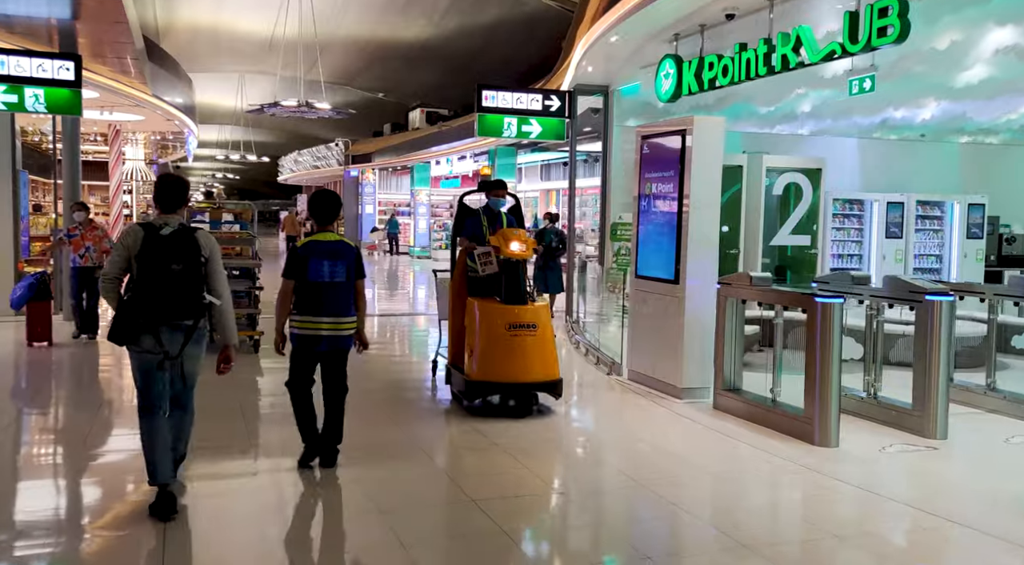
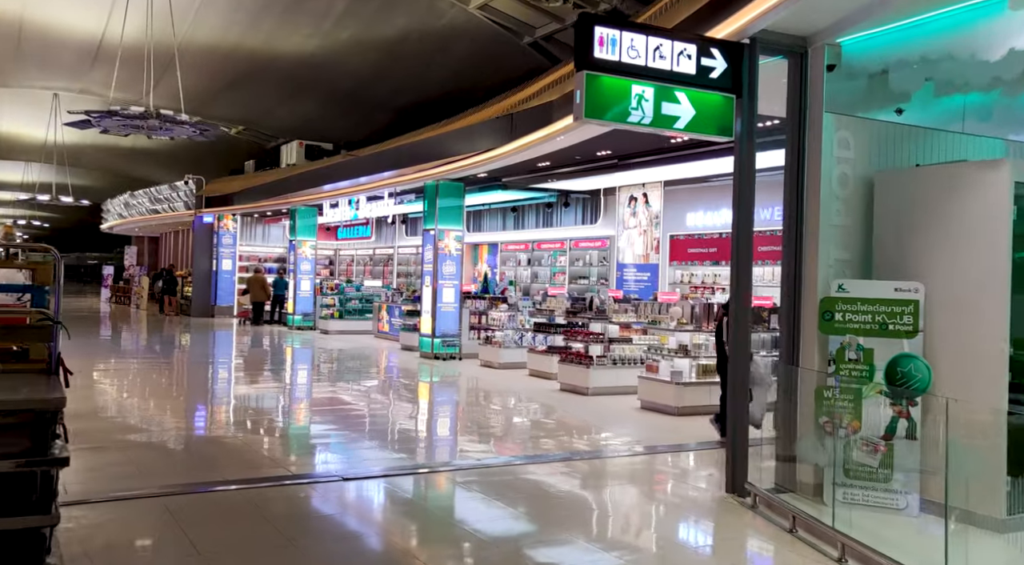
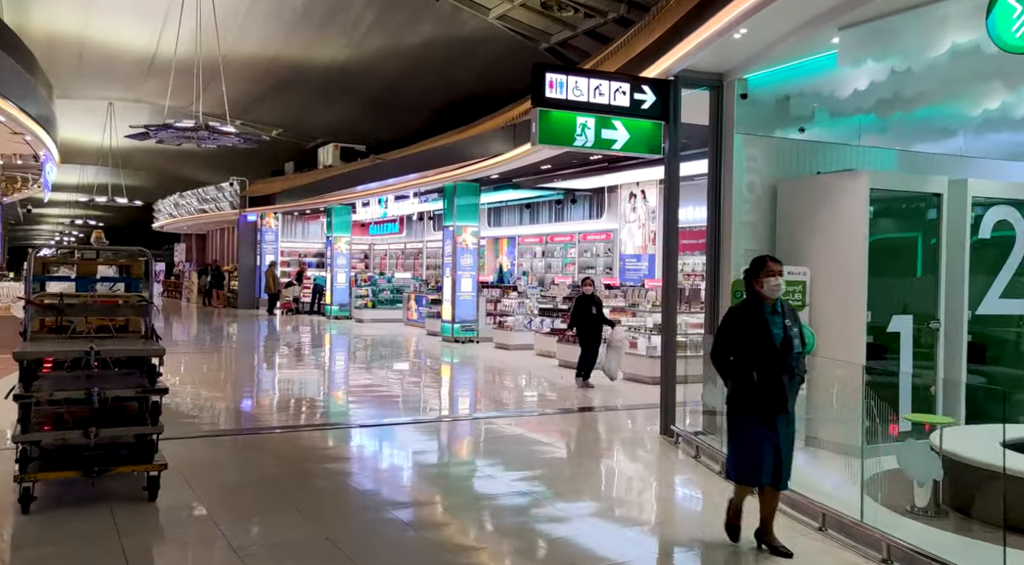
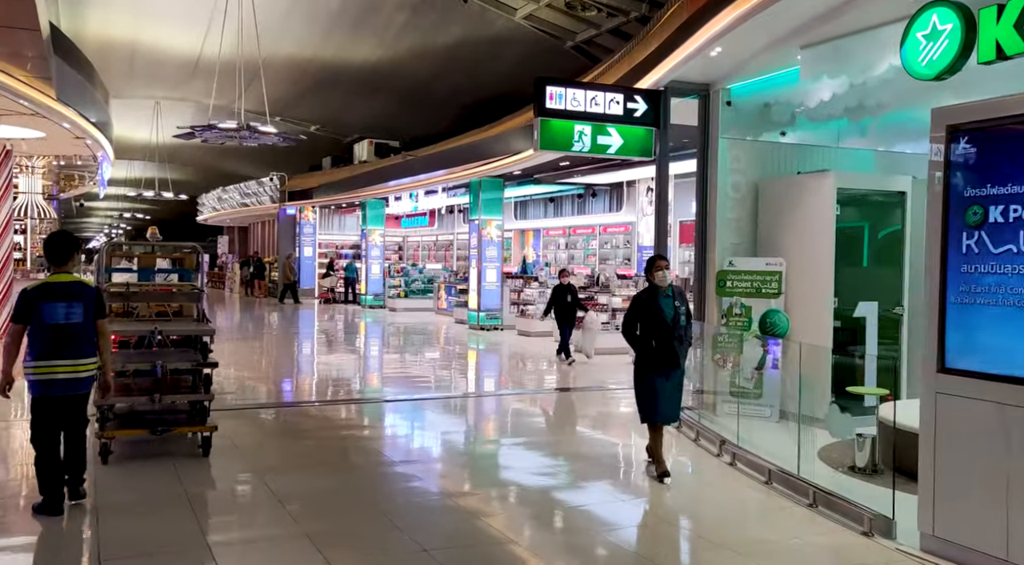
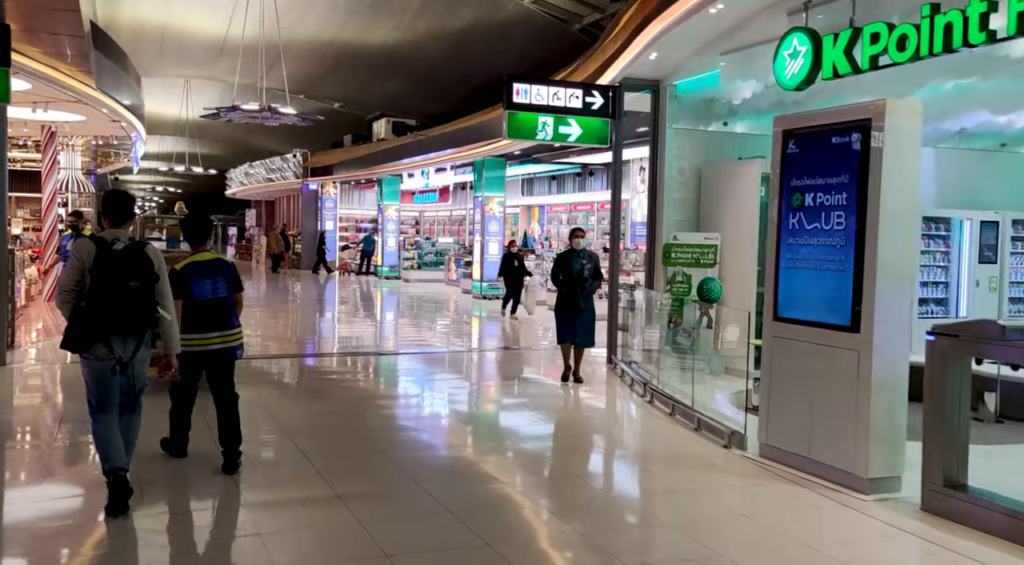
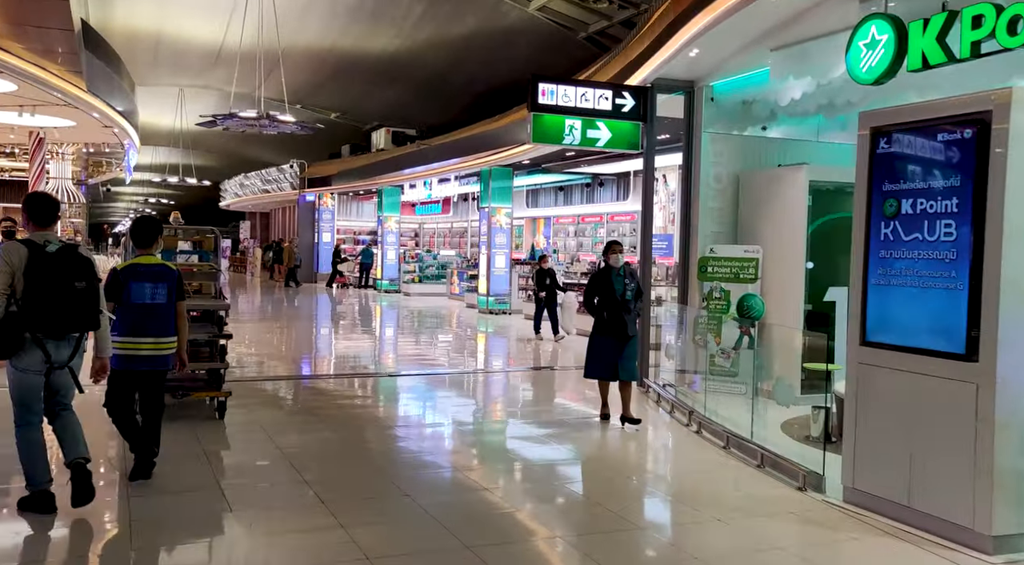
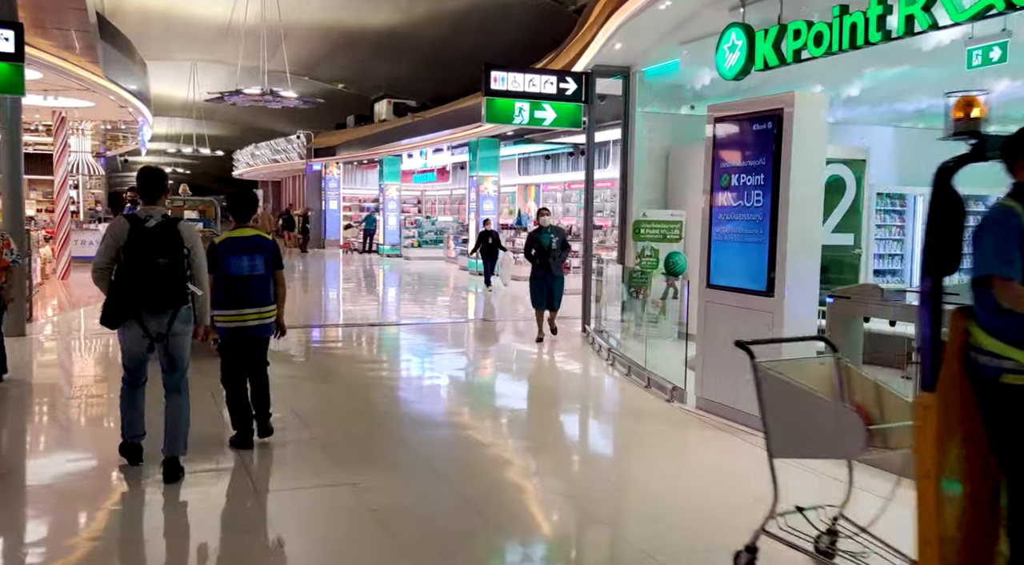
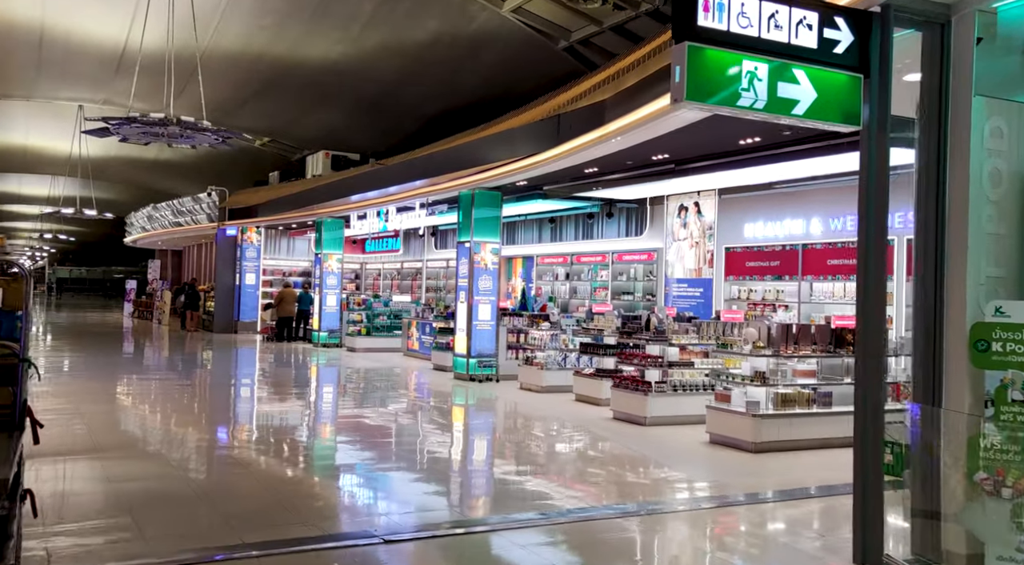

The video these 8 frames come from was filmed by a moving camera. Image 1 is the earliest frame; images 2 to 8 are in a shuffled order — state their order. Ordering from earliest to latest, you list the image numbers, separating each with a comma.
7, 5, 6, 4, 3, 2, 8
